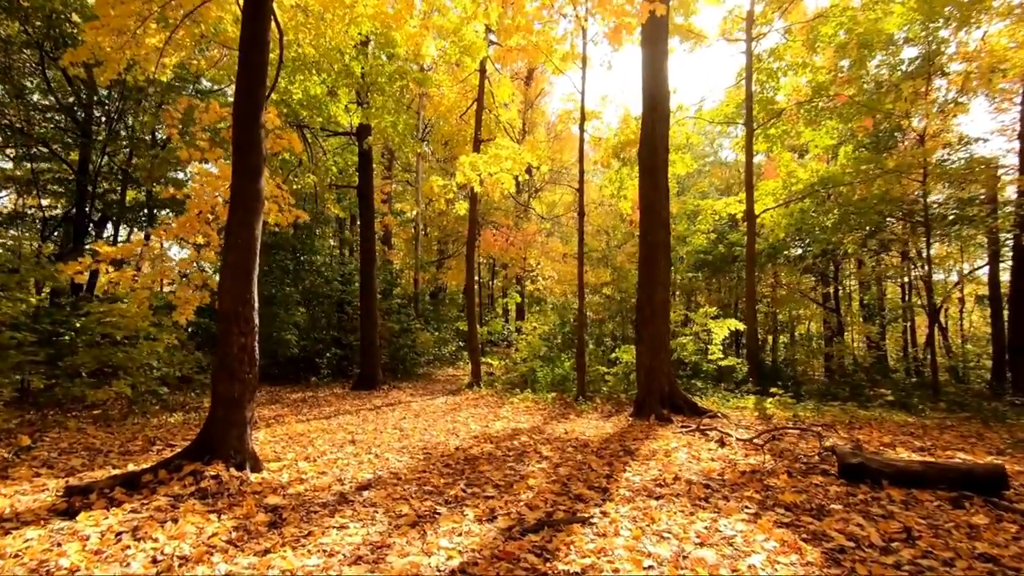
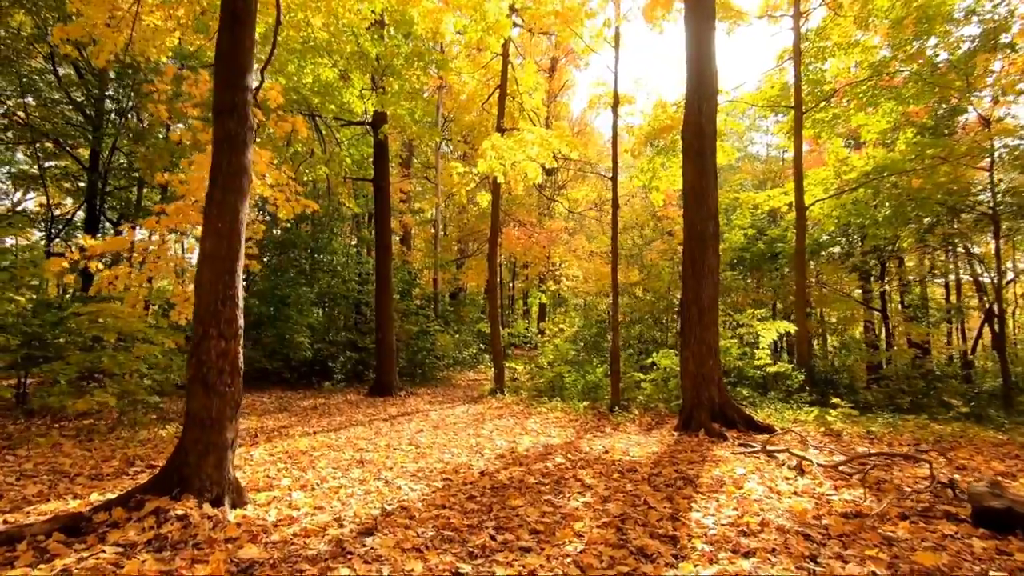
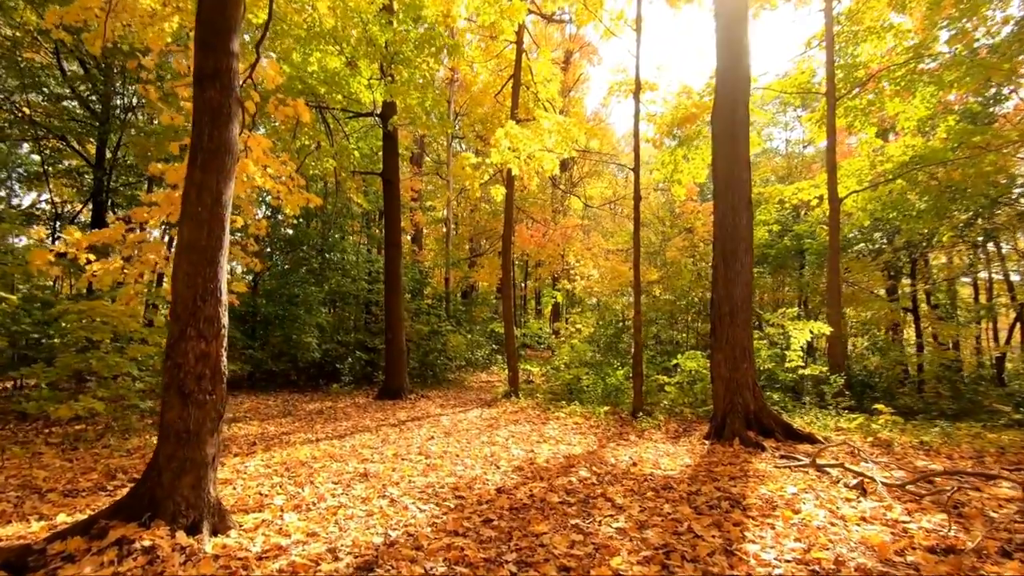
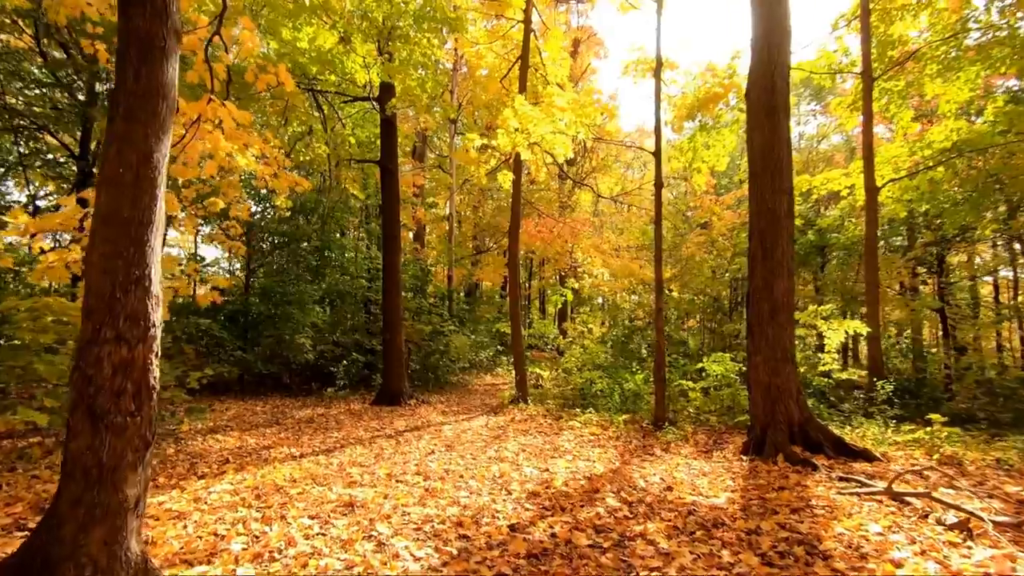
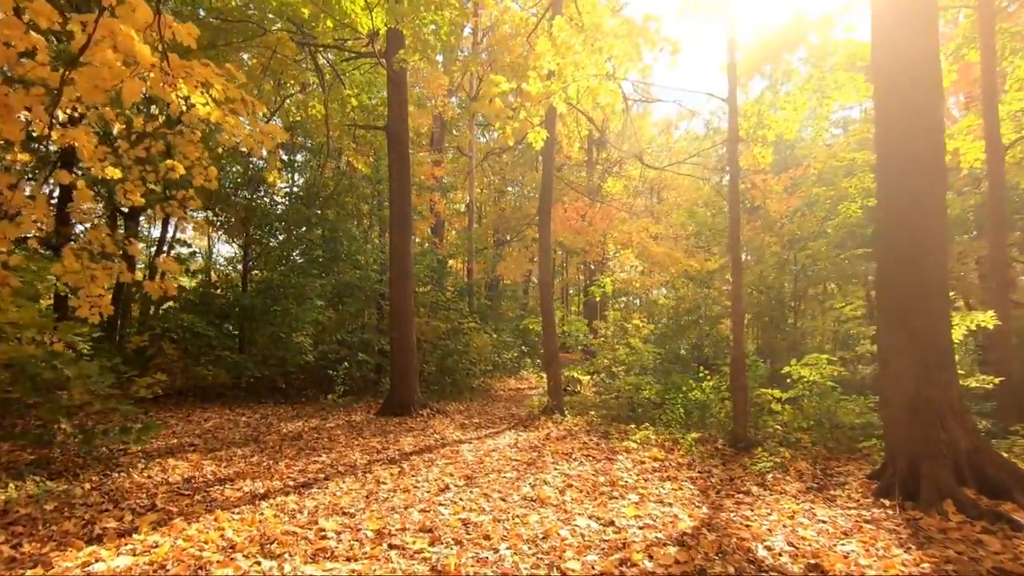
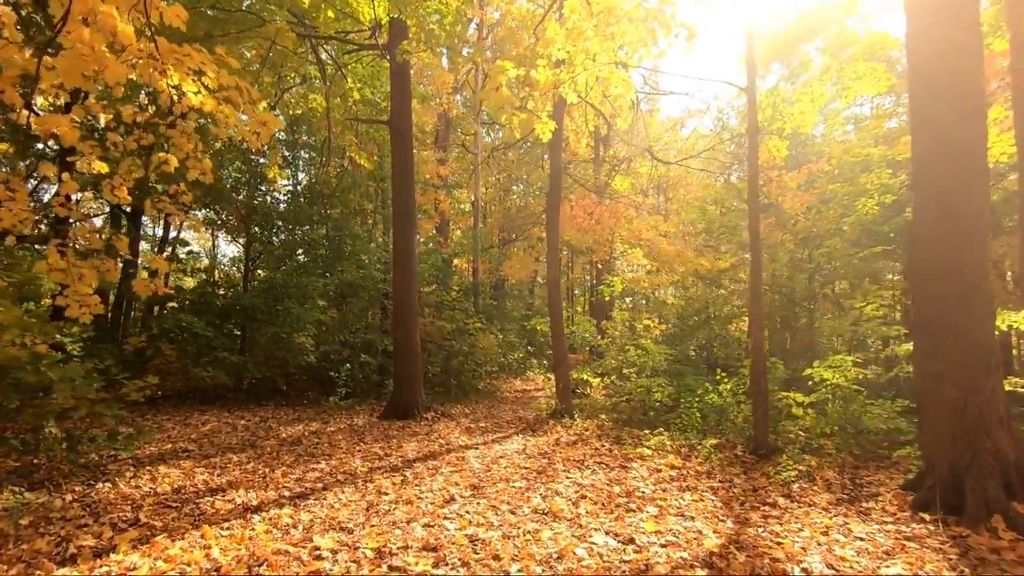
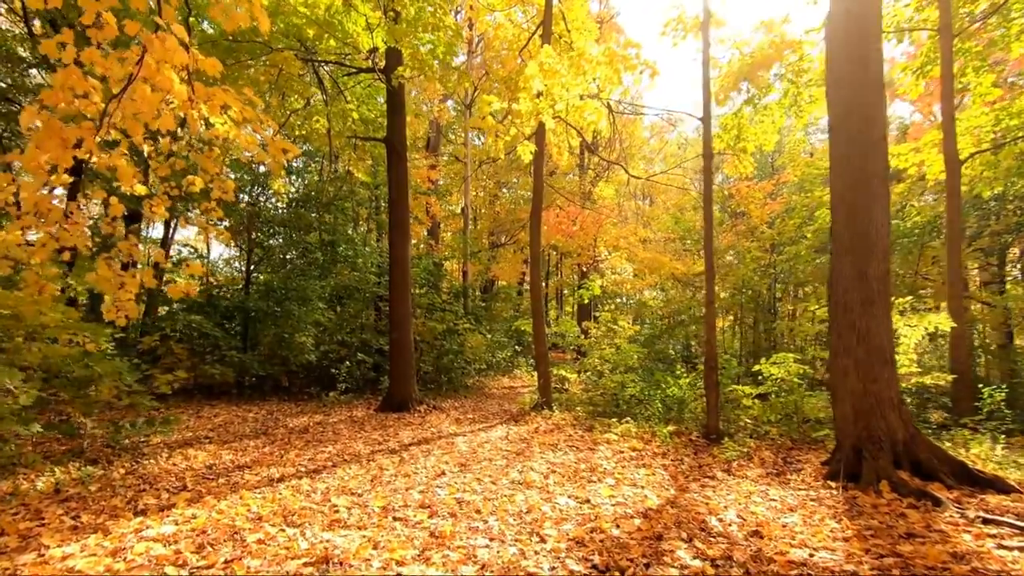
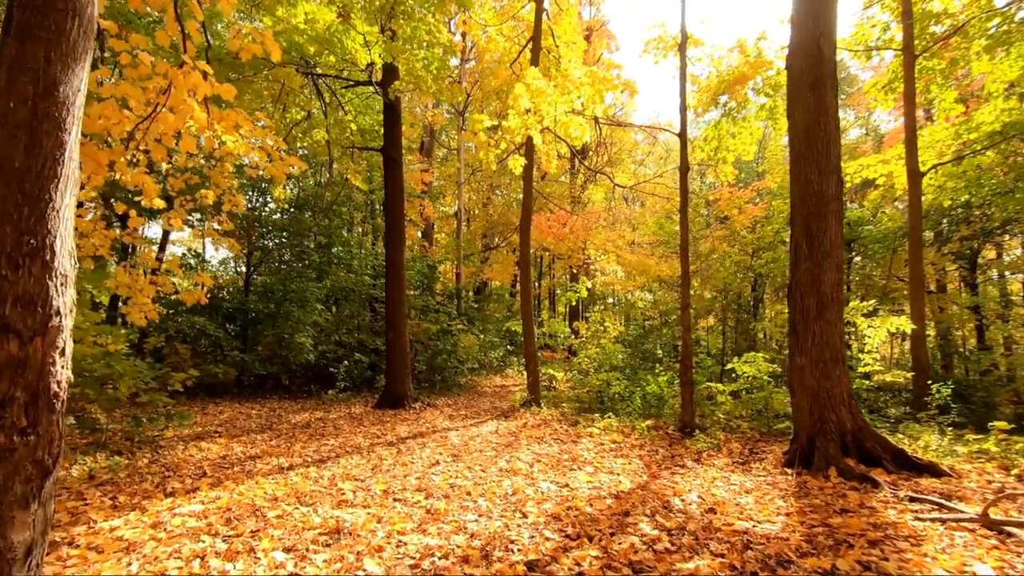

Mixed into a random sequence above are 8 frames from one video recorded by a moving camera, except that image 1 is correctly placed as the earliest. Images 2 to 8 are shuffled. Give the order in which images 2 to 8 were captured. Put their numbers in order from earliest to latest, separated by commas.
2, 3, 4, 8, 7, 5, 6
